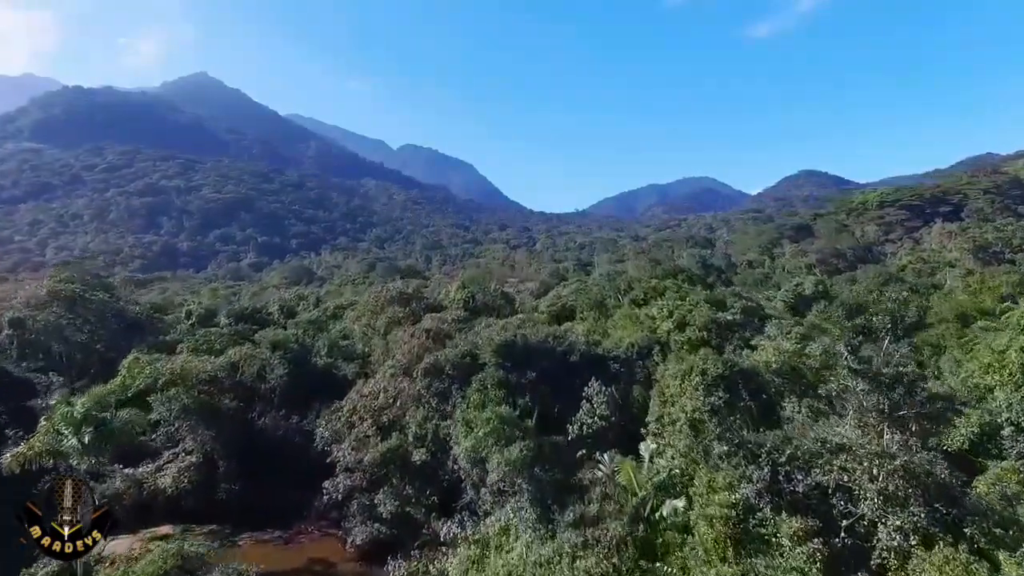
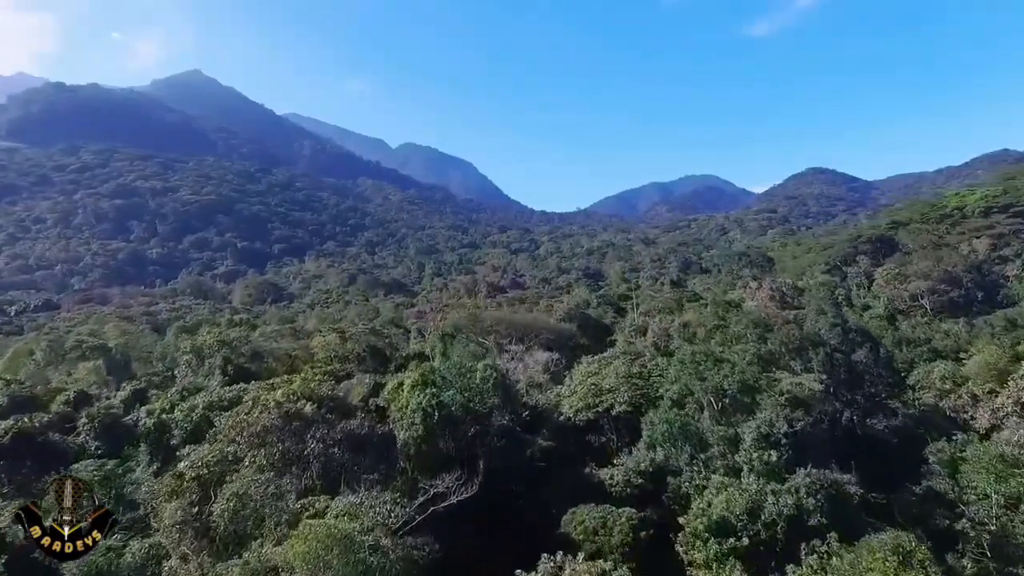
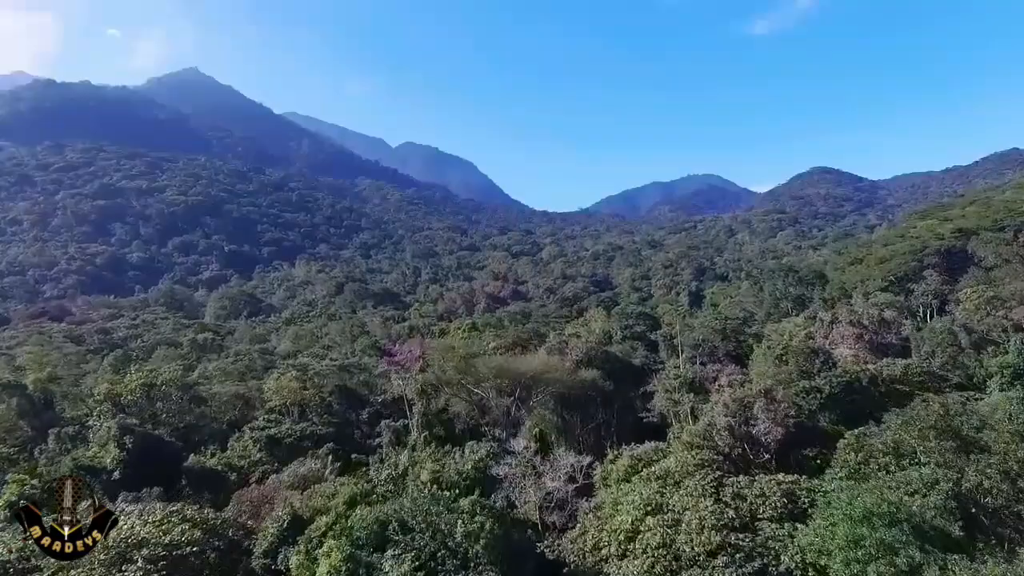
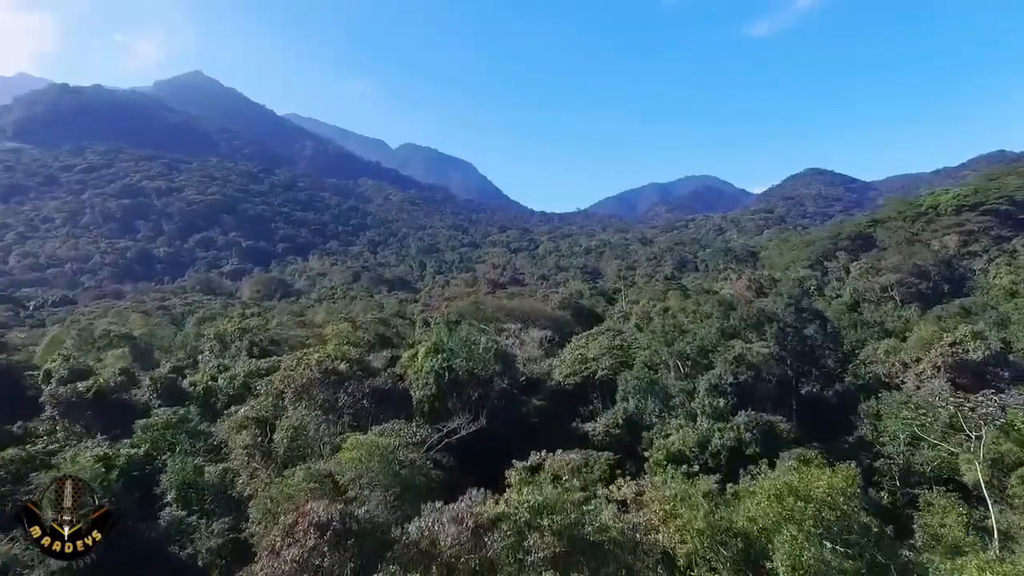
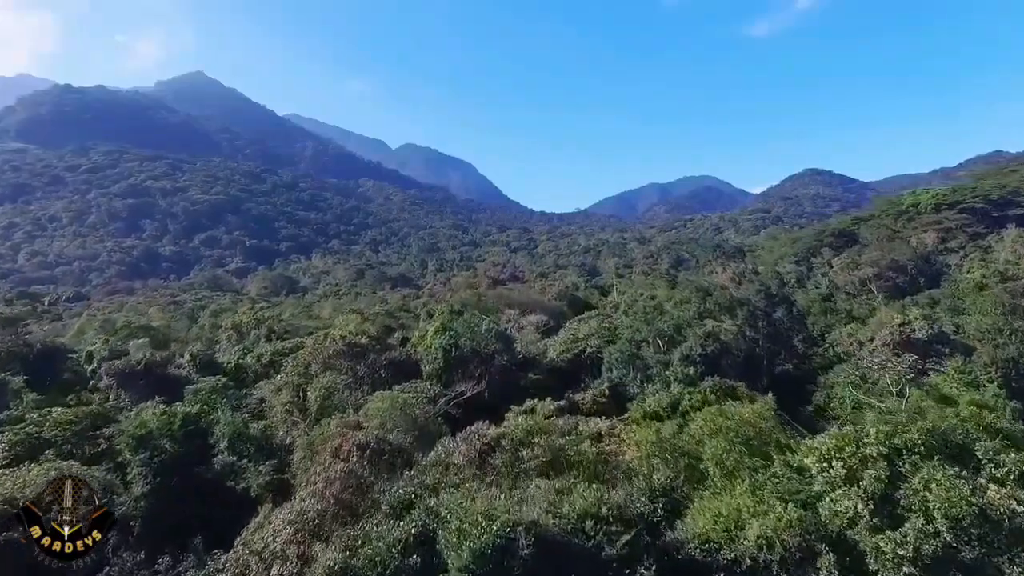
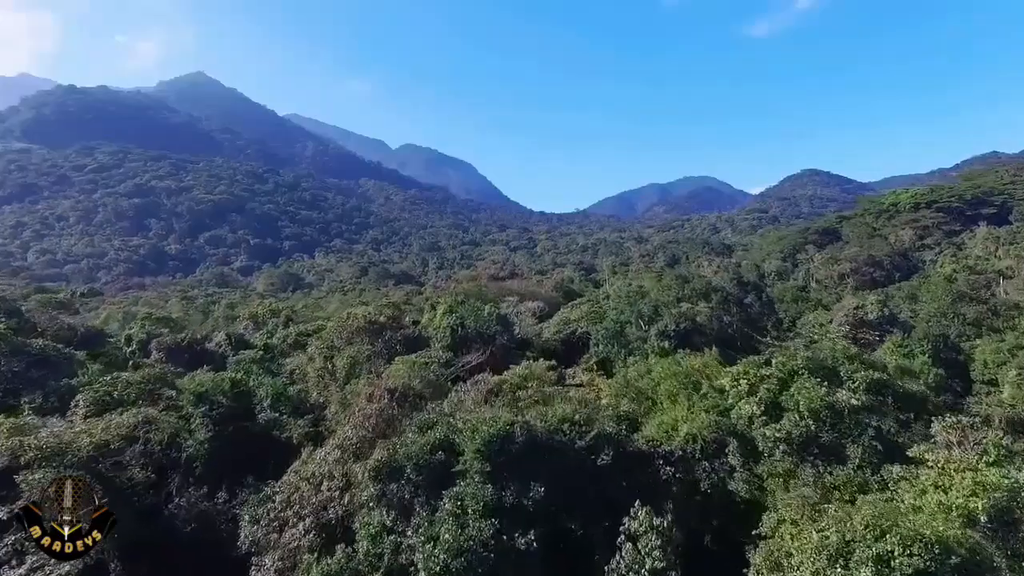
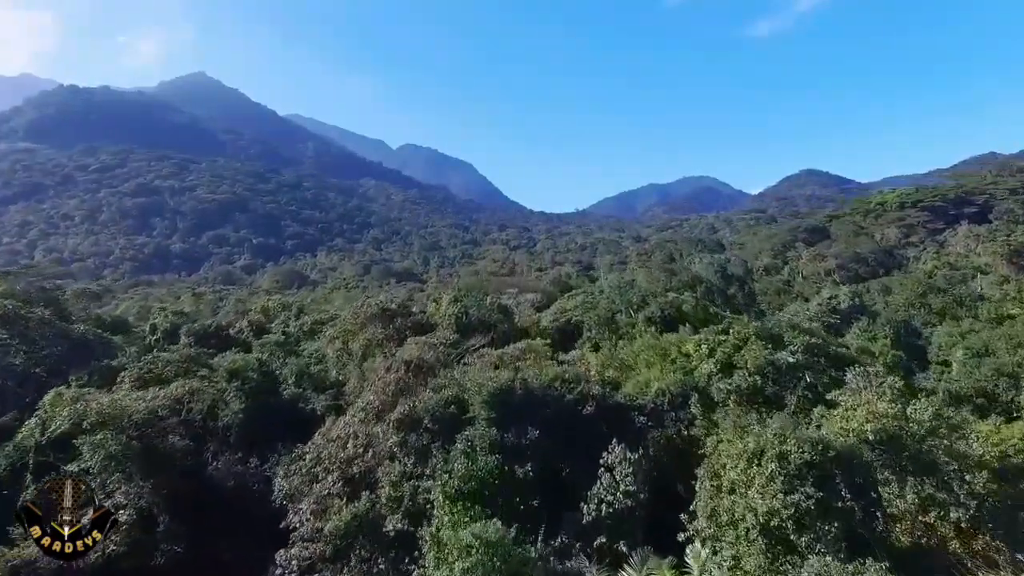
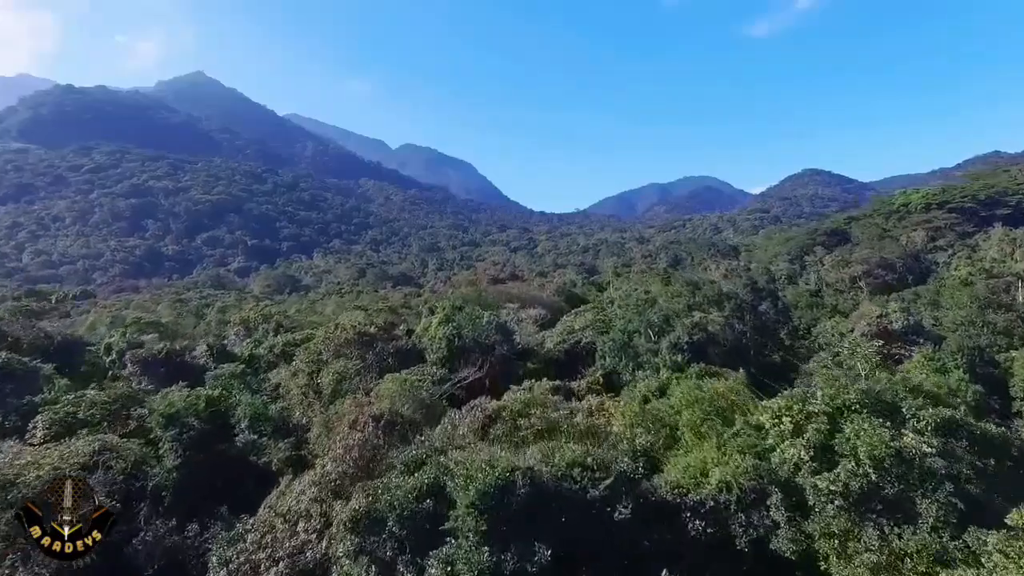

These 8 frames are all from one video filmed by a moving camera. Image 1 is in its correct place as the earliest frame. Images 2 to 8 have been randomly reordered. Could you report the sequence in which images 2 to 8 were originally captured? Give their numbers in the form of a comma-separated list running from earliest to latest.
7, 6, 8, 5, 4, 2, 3
